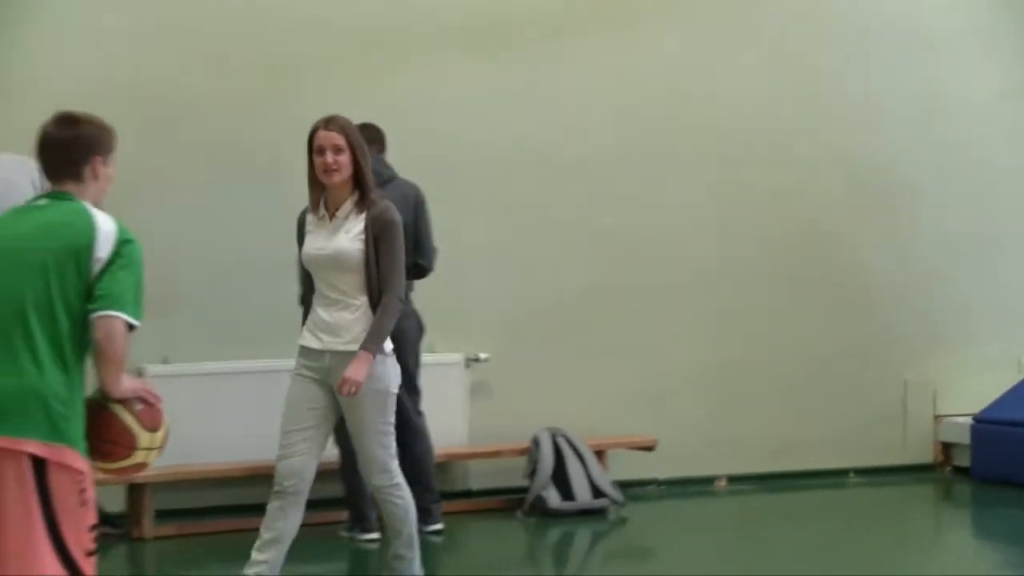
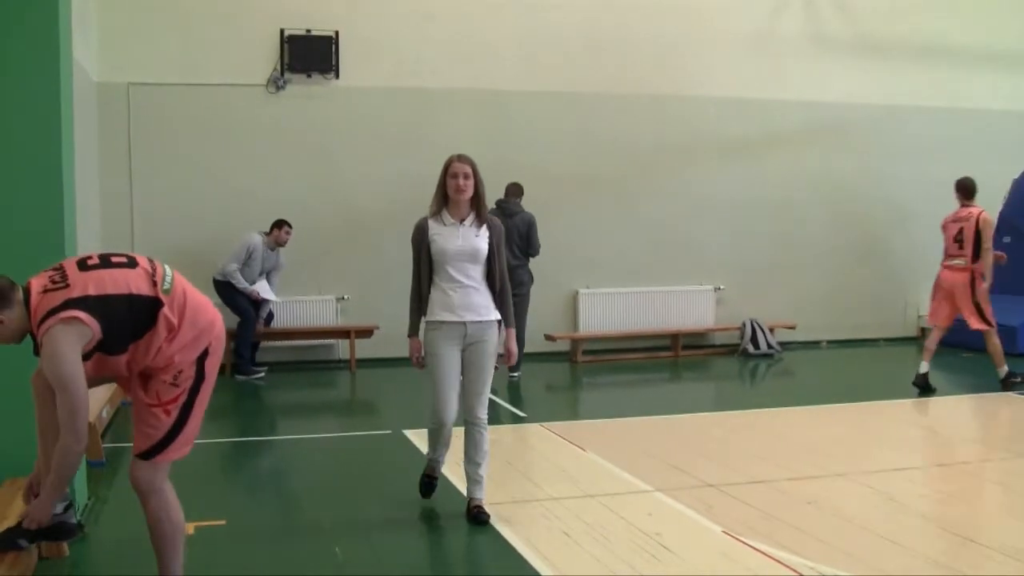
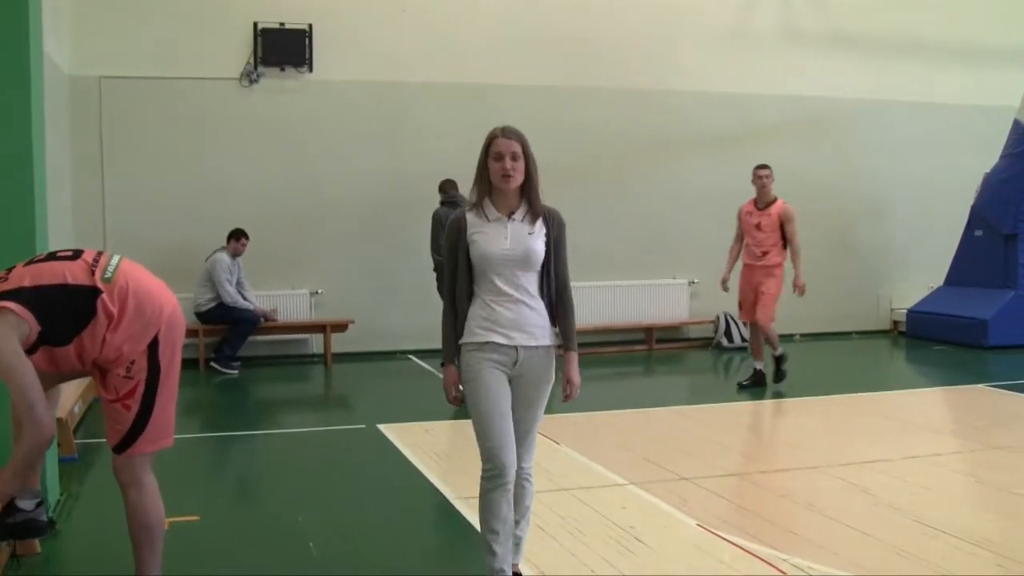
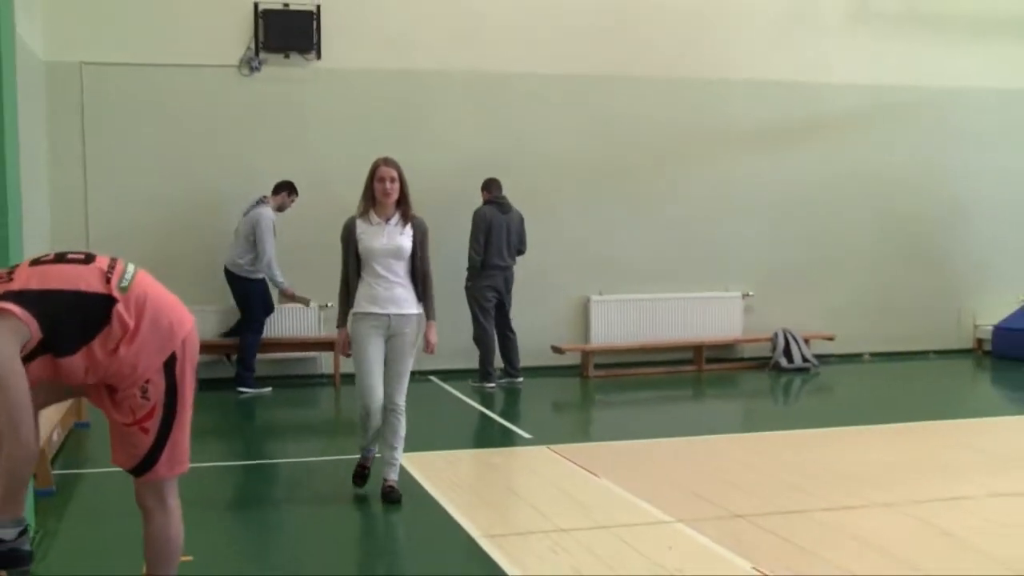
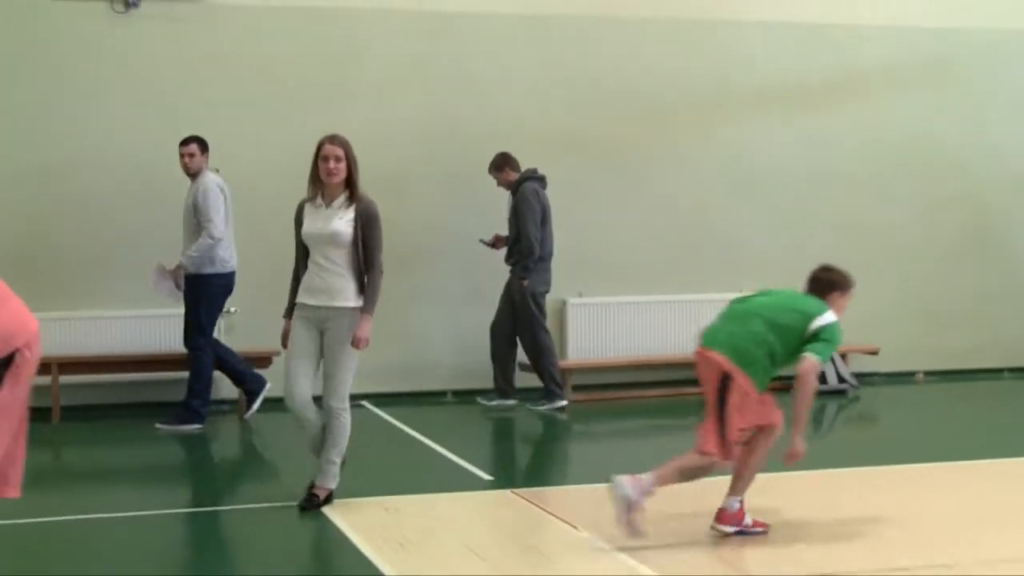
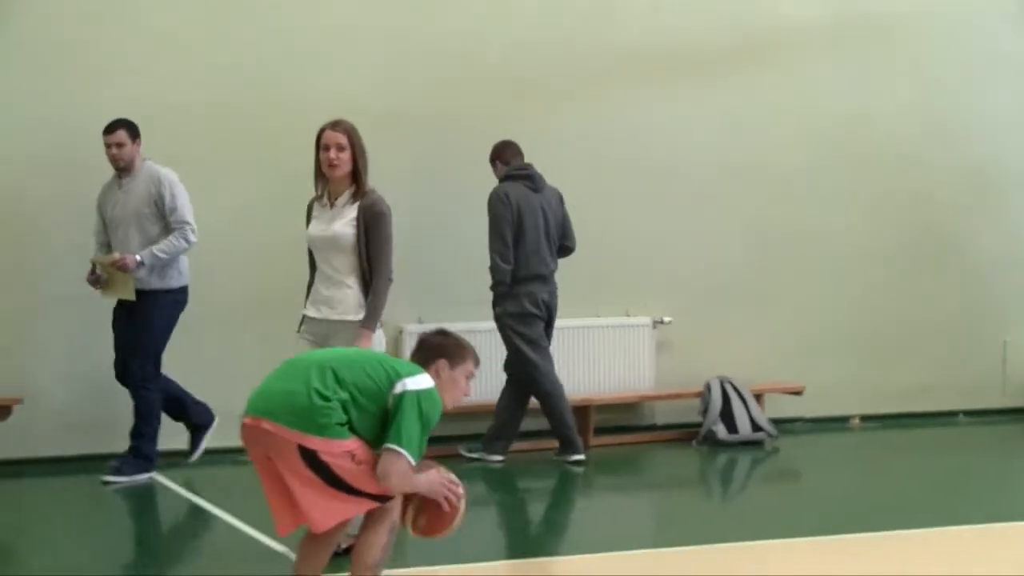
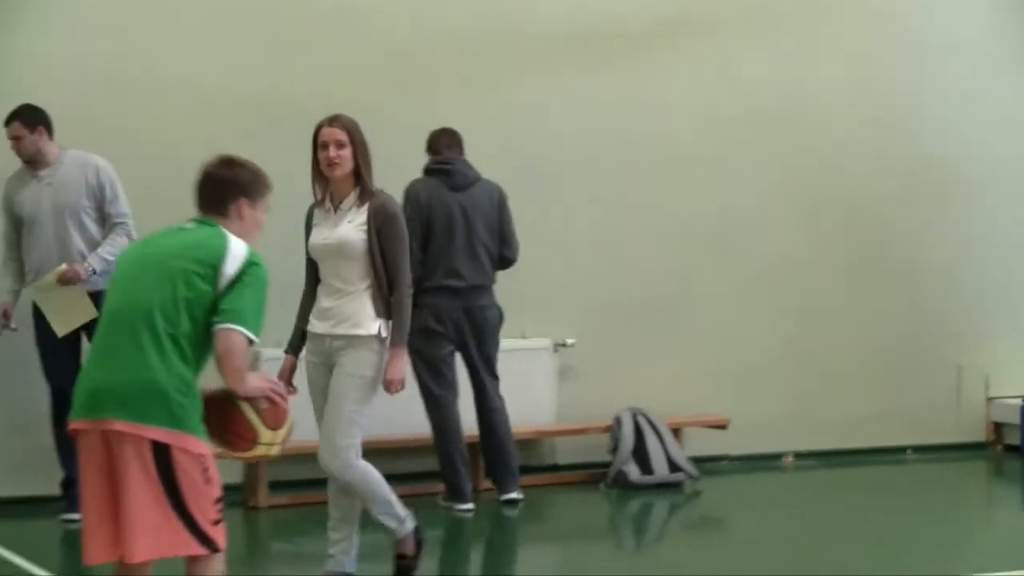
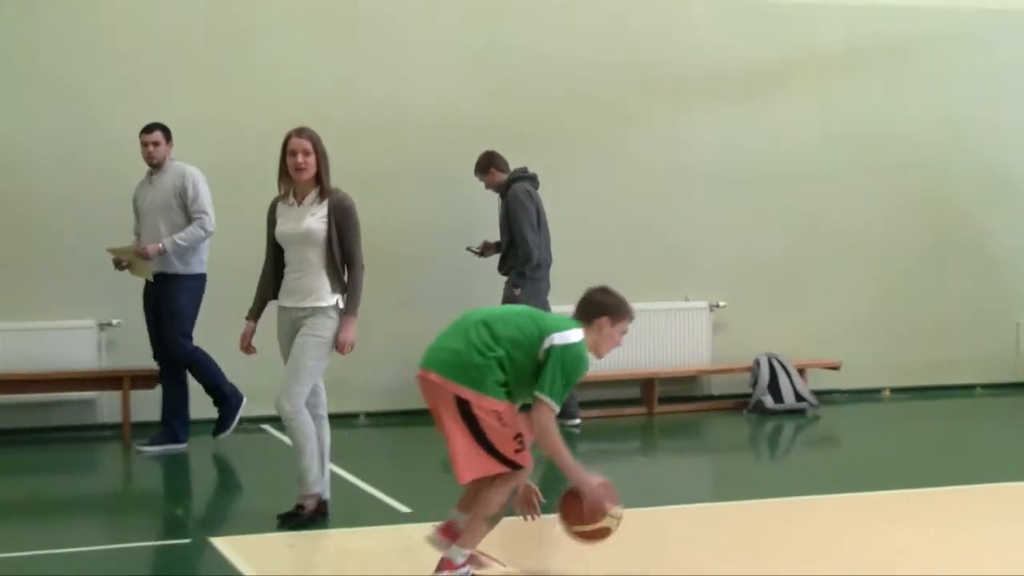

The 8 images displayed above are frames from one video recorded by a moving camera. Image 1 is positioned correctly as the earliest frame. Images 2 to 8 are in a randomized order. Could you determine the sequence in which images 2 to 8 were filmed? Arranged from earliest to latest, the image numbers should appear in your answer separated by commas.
7, 6, 8, 5, 4, 2, 3
